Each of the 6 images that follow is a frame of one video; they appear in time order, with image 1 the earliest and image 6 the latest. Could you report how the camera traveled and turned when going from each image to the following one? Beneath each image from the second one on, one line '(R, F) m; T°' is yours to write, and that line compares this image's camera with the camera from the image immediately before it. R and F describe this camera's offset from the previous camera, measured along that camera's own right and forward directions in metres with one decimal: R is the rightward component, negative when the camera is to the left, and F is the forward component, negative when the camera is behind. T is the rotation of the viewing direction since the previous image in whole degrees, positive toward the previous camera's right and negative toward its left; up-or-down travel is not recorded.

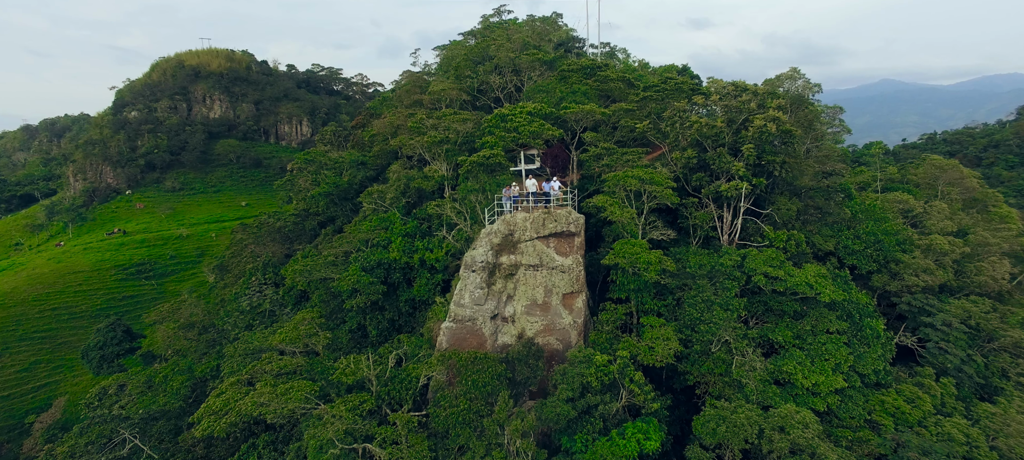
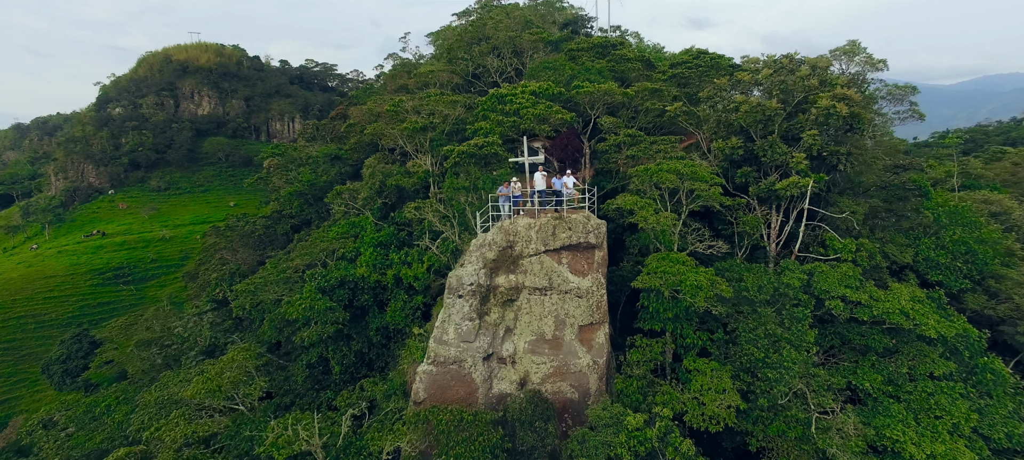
(0.0, +7.5) m; 0°
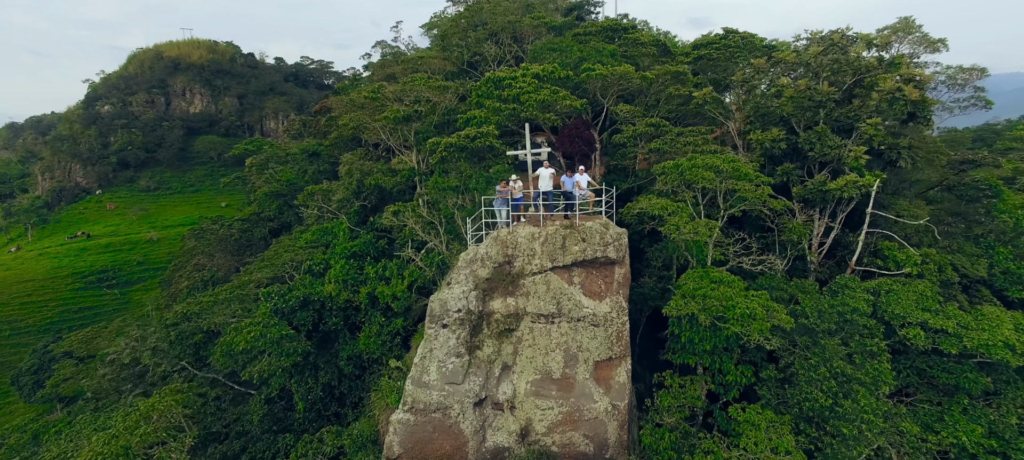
(0.0, +4.8) m; 0°
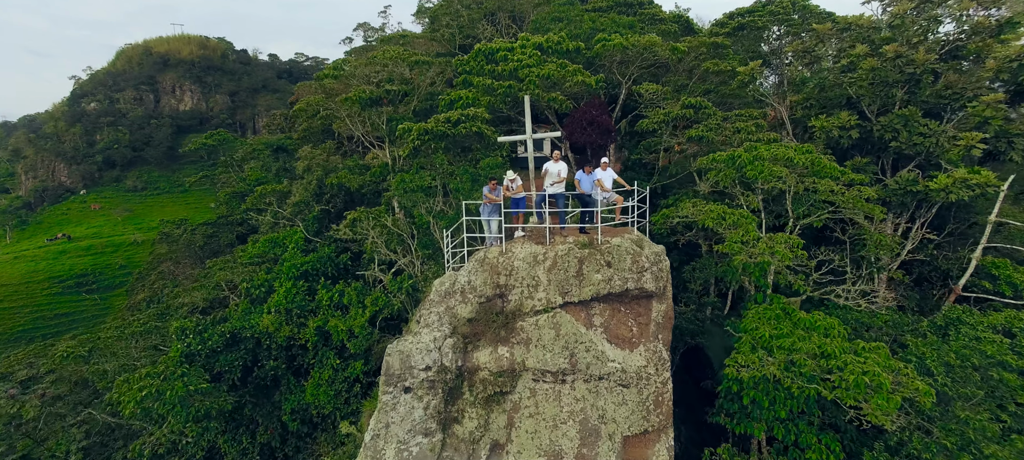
(+0.2, +5.6) m; 0°
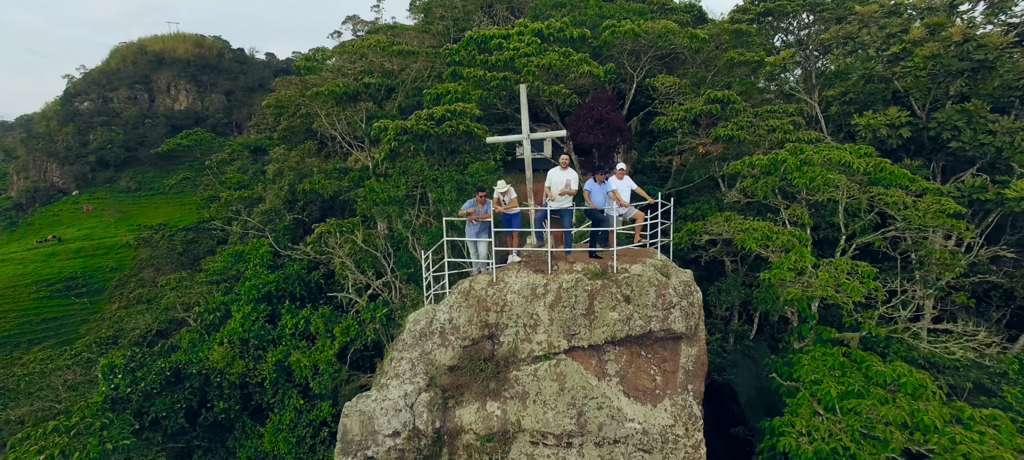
(+0.1, +2.7) m; 0°
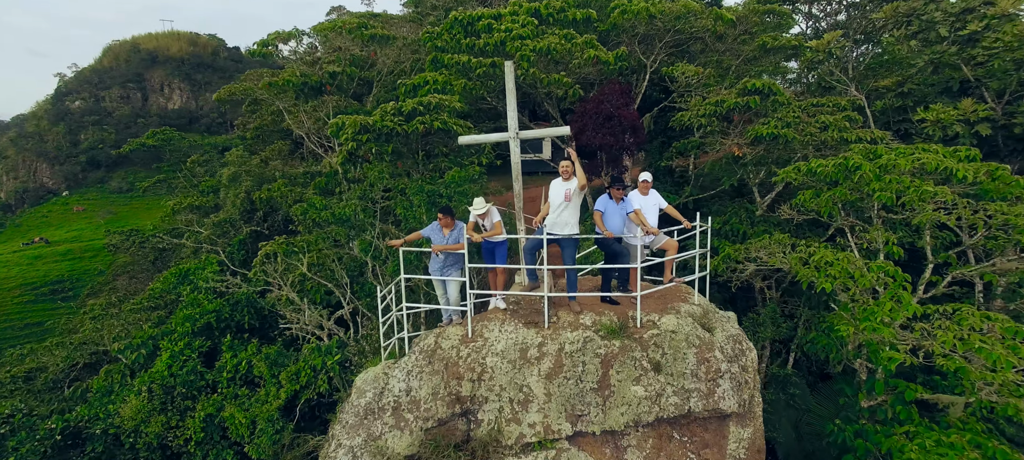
(+0.2, +2.9) m; 0°
